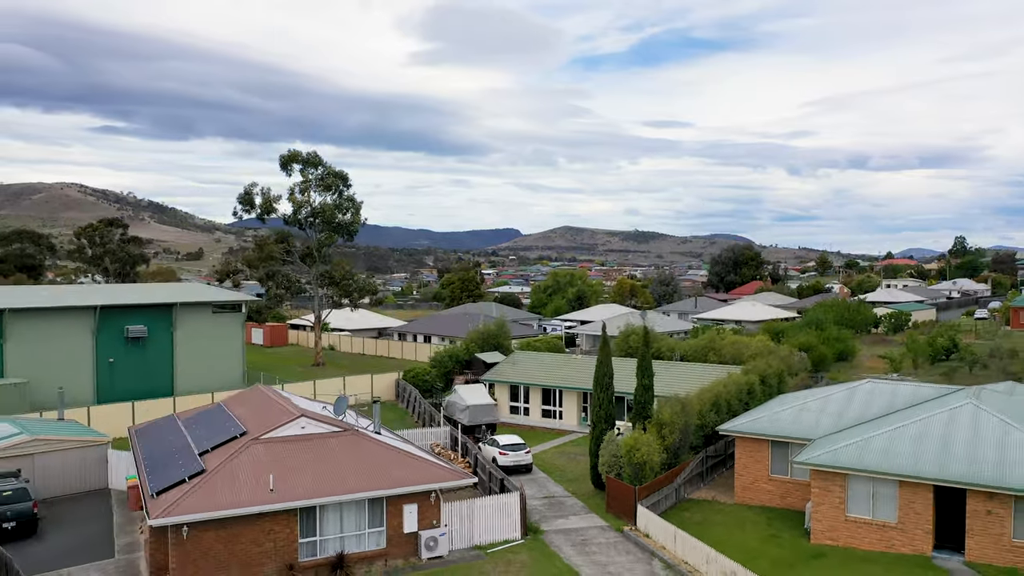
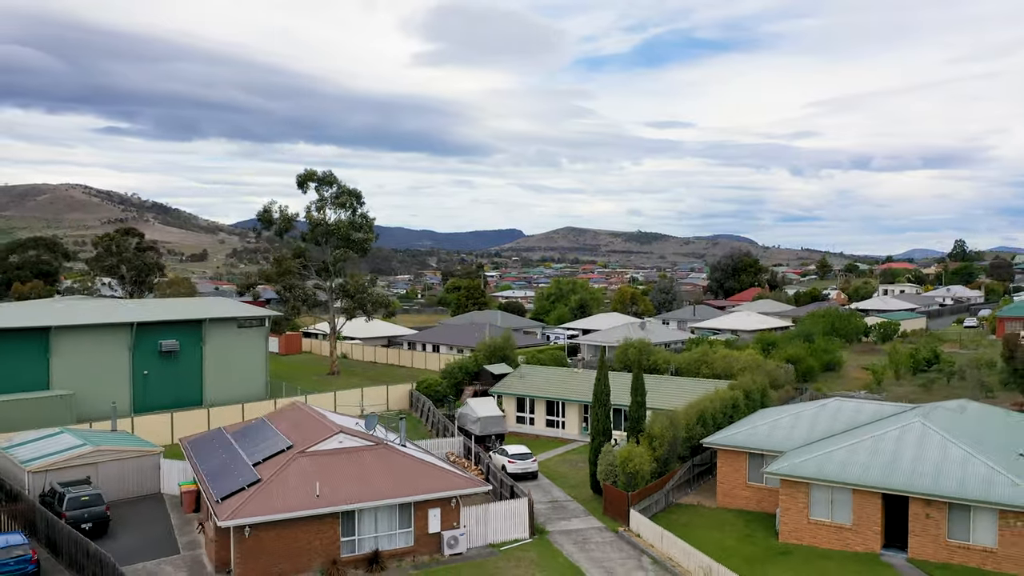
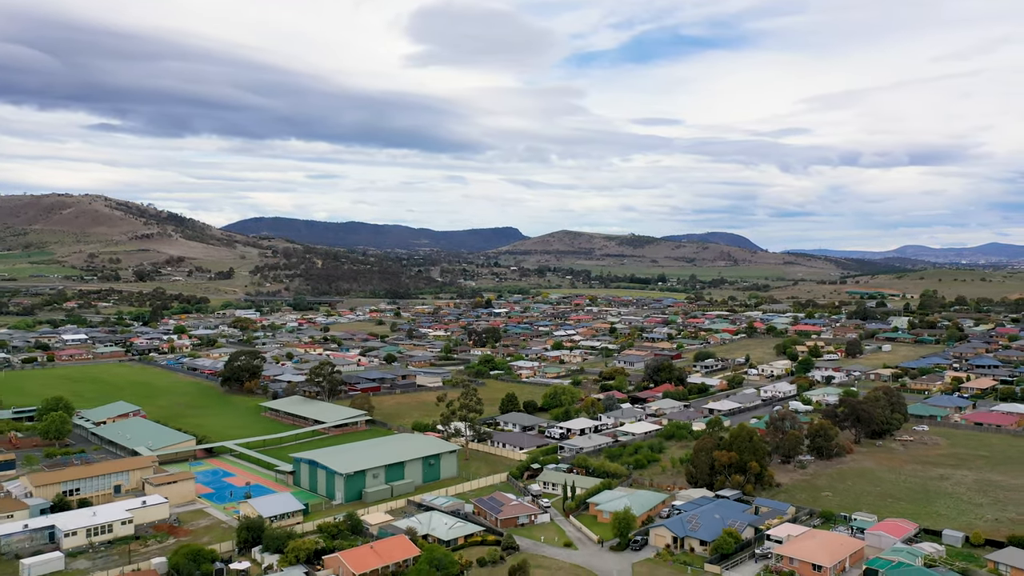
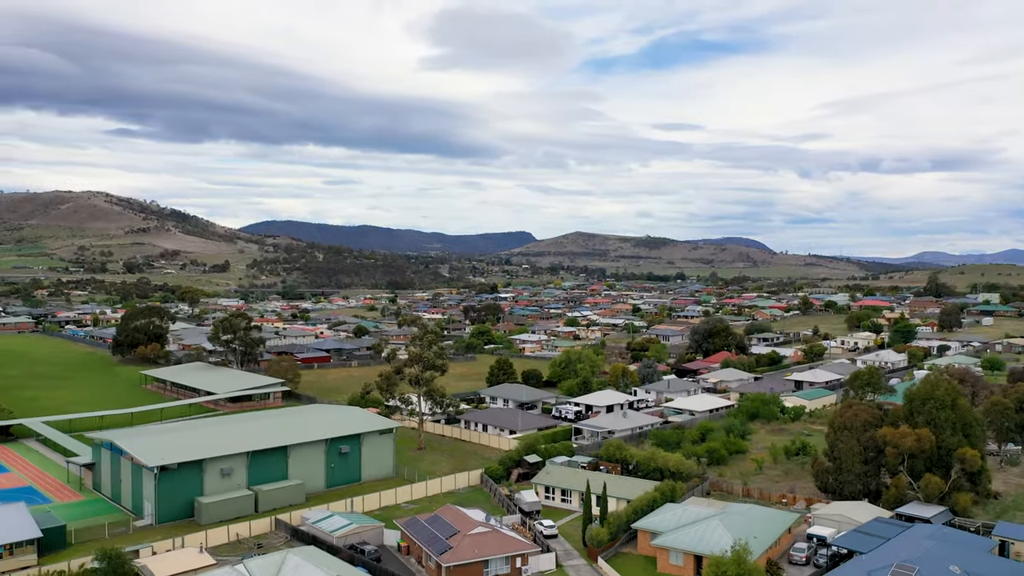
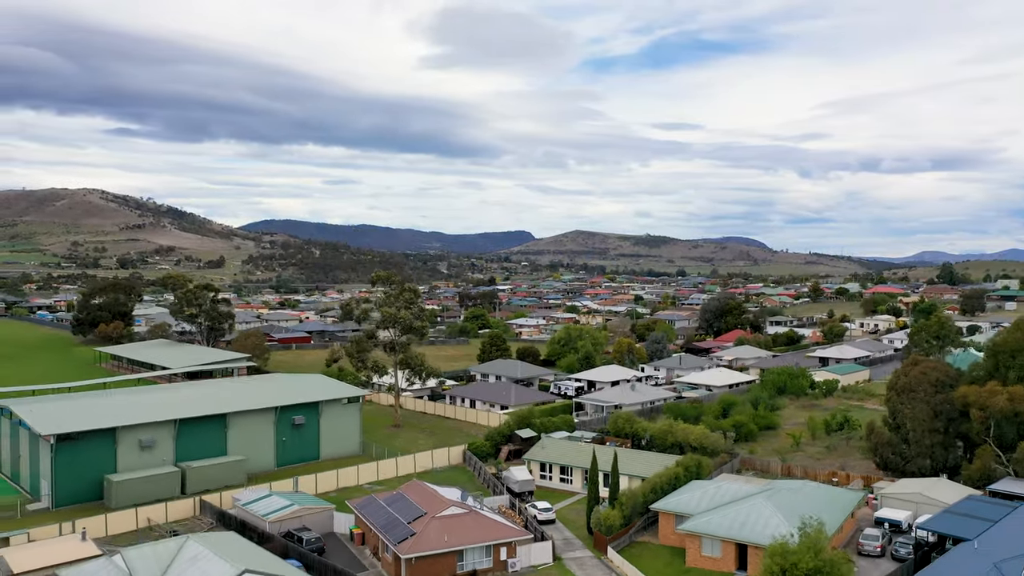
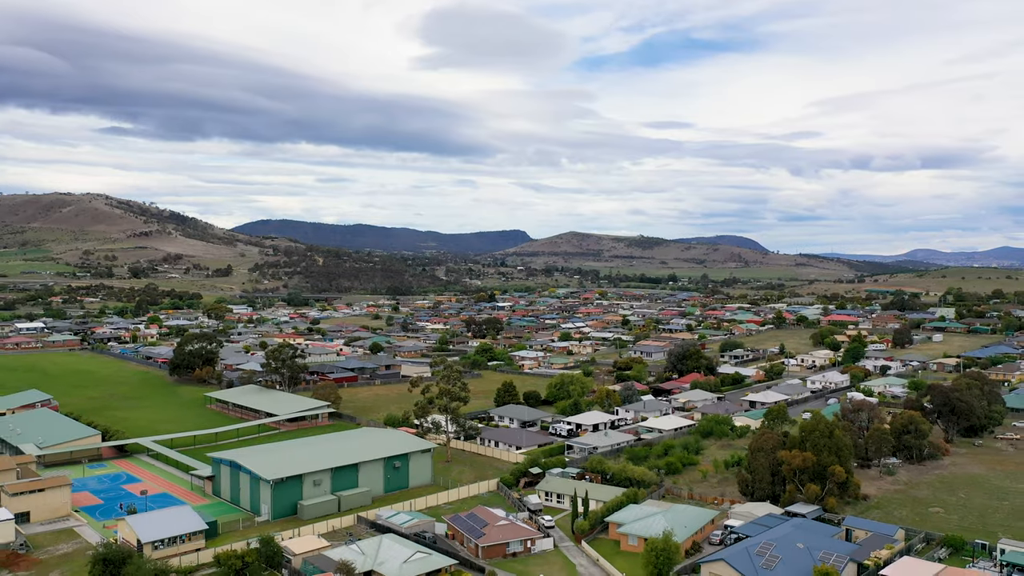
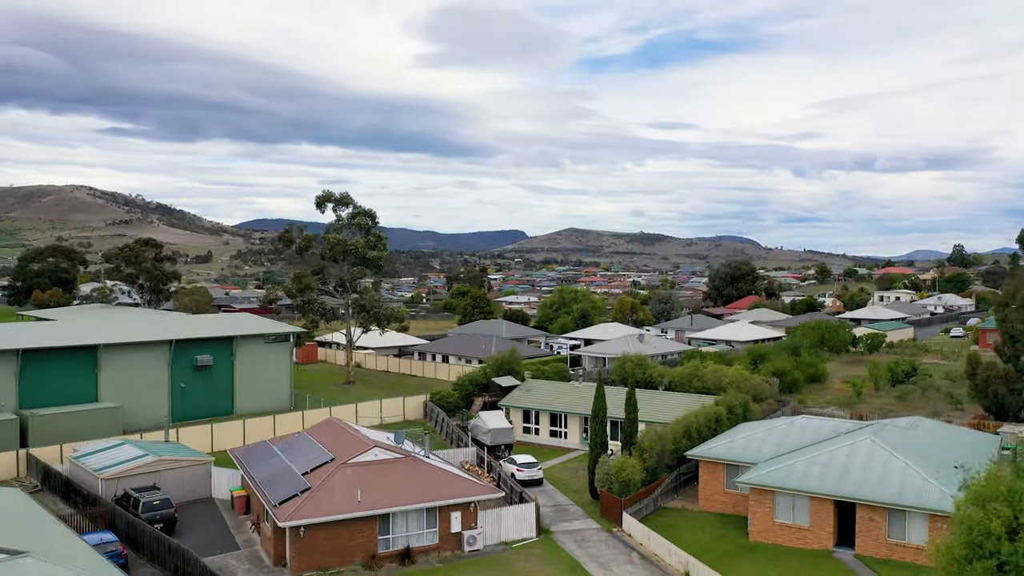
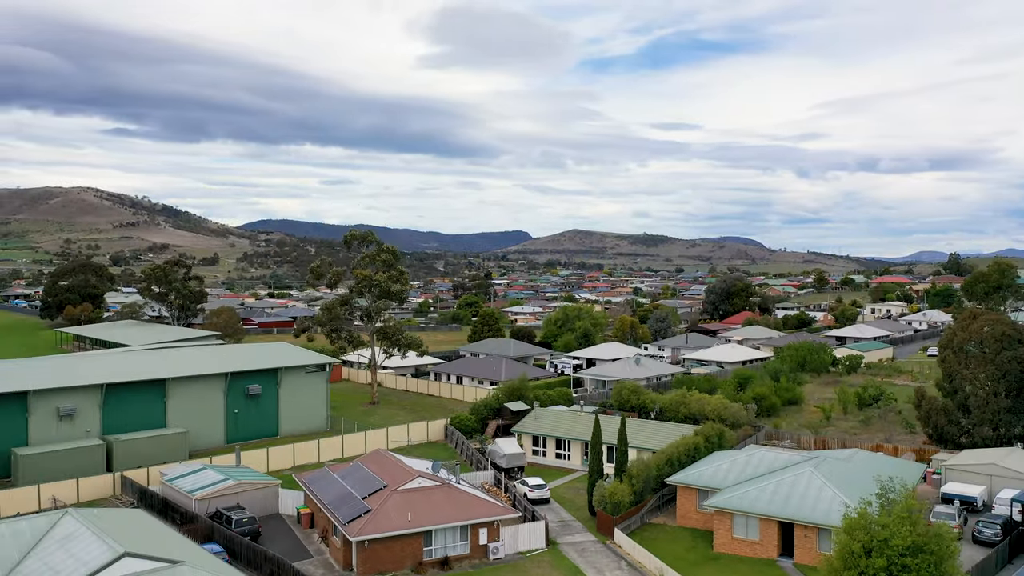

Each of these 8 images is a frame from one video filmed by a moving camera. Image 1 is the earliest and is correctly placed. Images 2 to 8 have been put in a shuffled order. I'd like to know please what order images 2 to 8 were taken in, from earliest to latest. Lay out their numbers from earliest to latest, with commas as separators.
2, 7, 8, 5, 4, 6, 3
